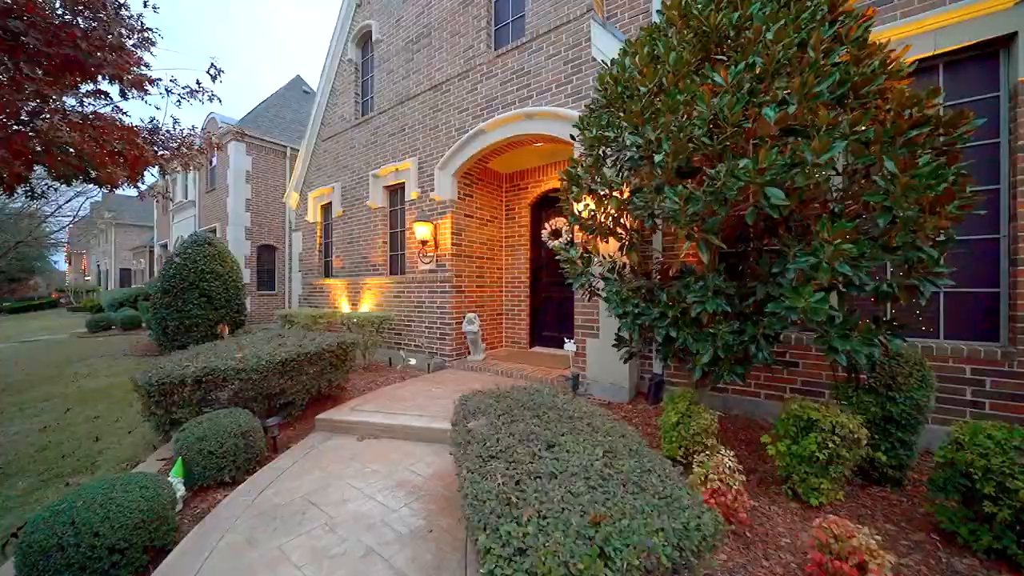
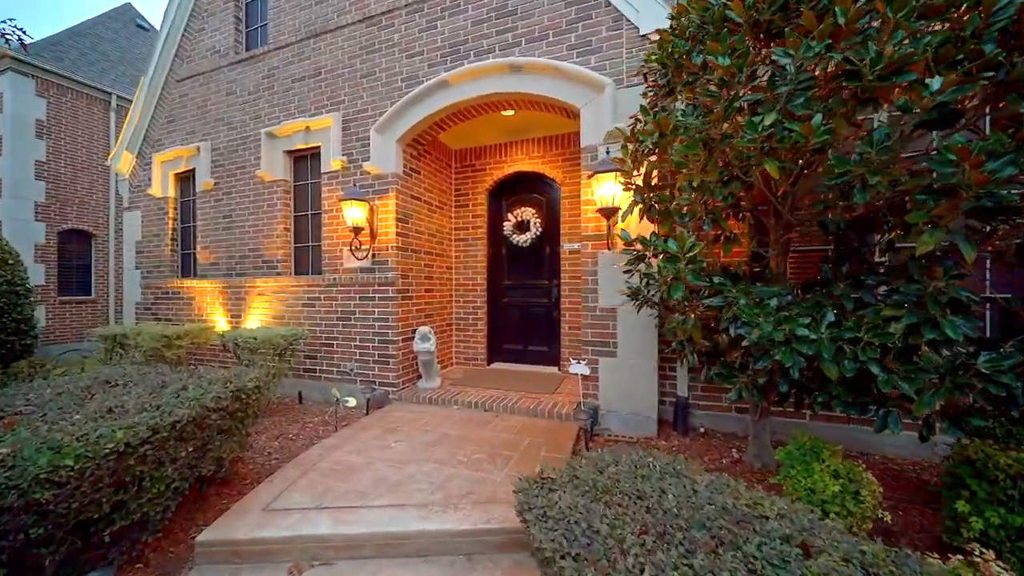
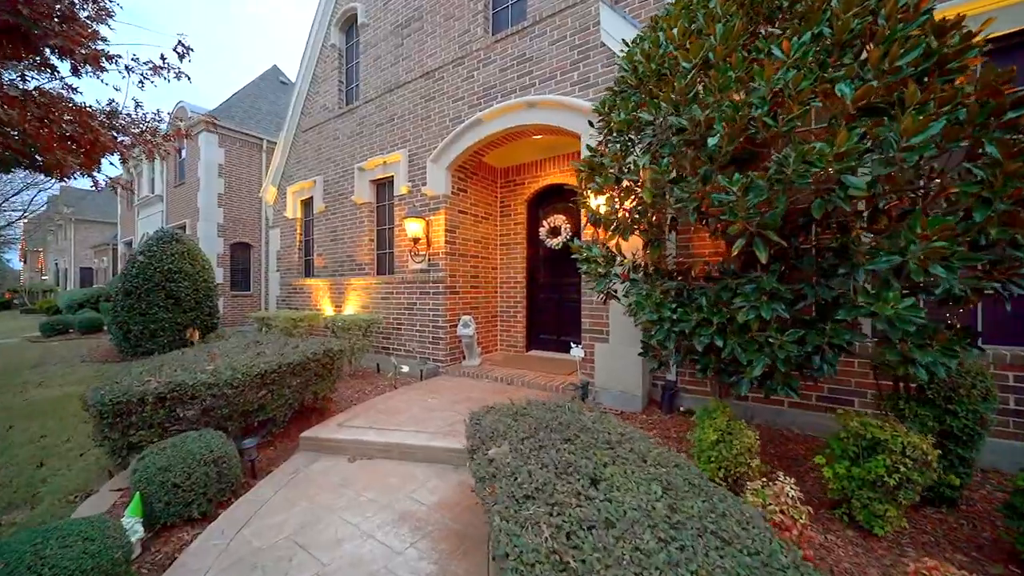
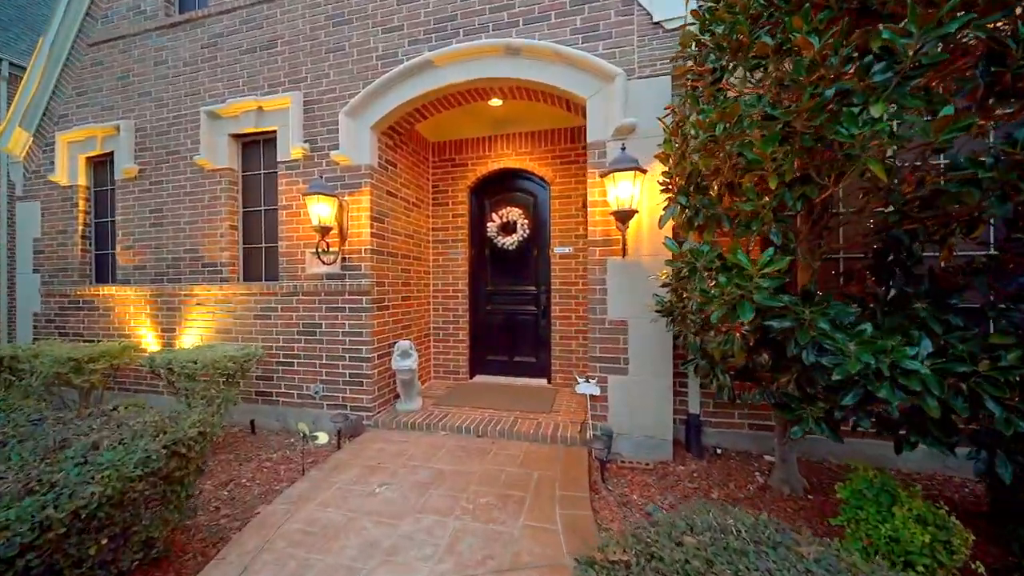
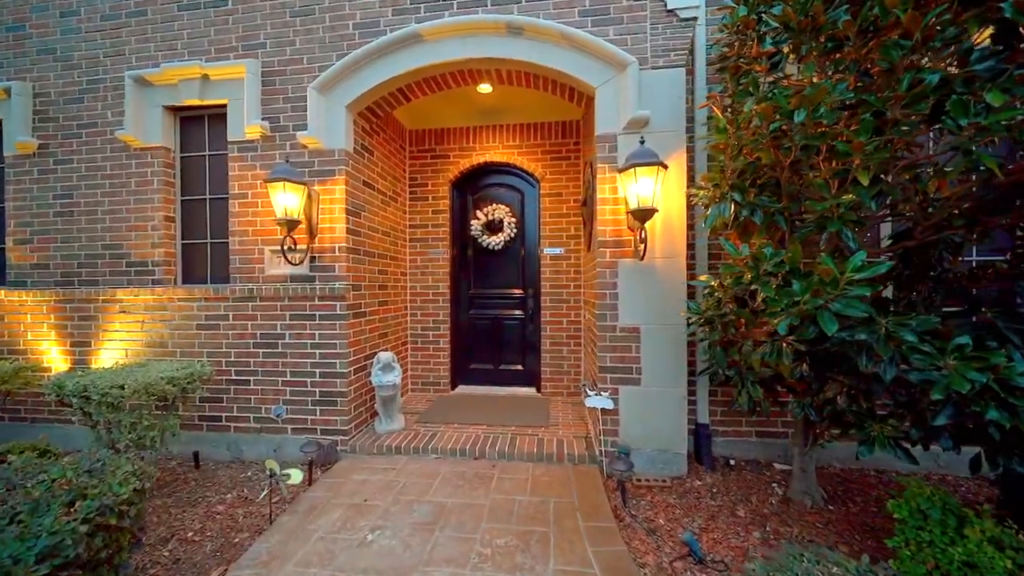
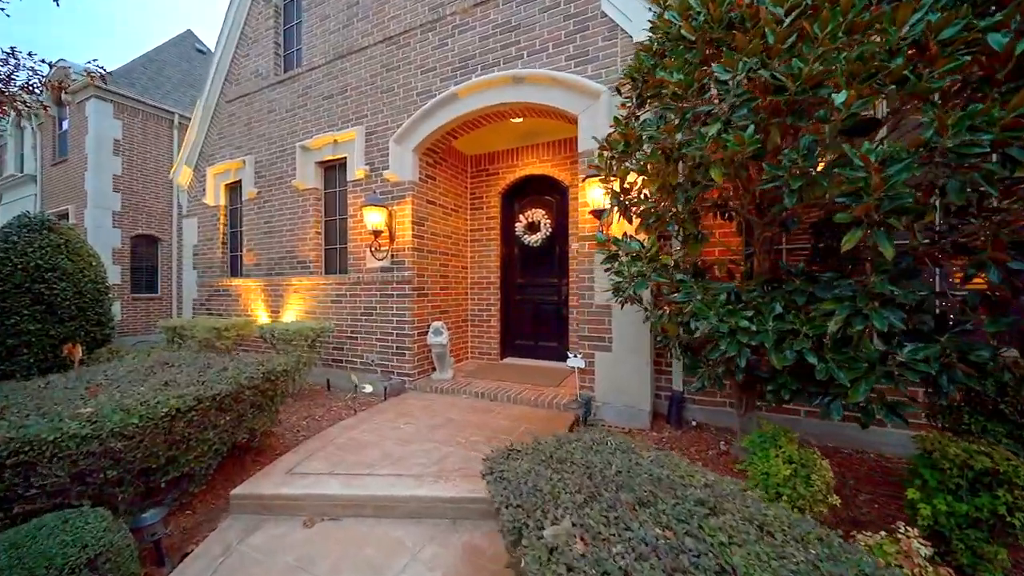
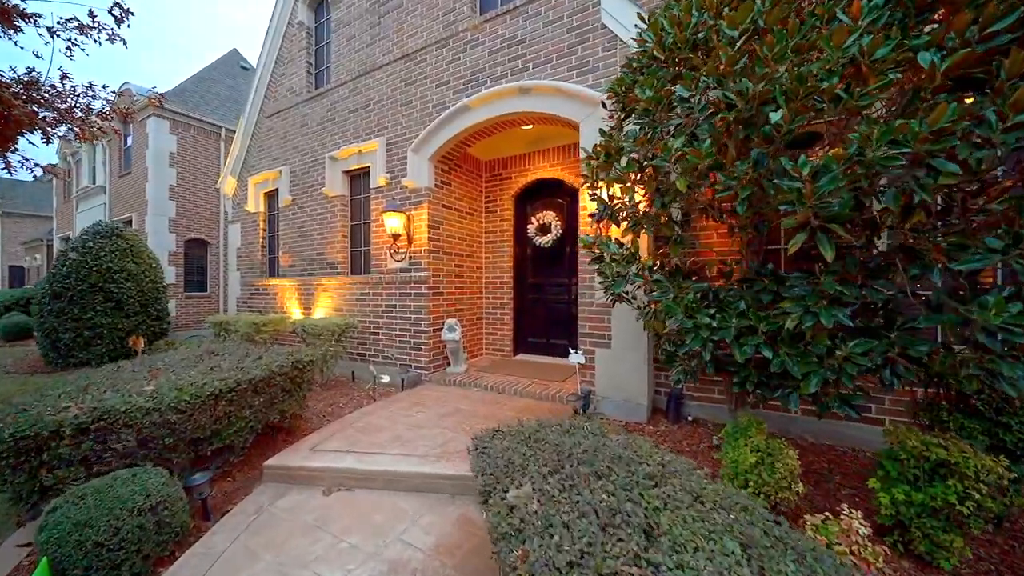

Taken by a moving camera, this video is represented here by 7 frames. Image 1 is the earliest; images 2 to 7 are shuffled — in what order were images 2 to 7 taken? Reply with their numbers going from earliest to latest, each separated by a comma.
3, 7, 6, 2, 4, 5
